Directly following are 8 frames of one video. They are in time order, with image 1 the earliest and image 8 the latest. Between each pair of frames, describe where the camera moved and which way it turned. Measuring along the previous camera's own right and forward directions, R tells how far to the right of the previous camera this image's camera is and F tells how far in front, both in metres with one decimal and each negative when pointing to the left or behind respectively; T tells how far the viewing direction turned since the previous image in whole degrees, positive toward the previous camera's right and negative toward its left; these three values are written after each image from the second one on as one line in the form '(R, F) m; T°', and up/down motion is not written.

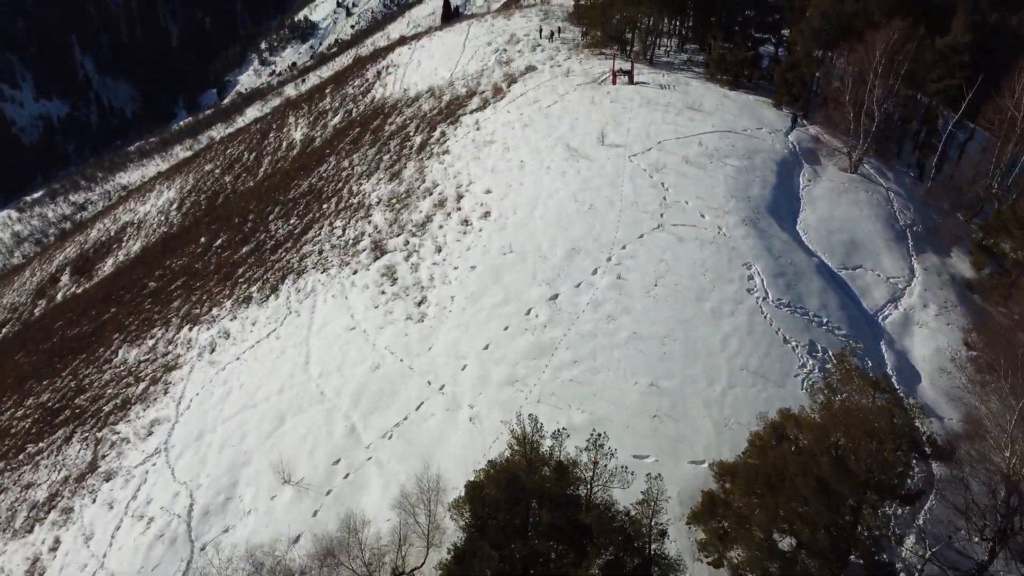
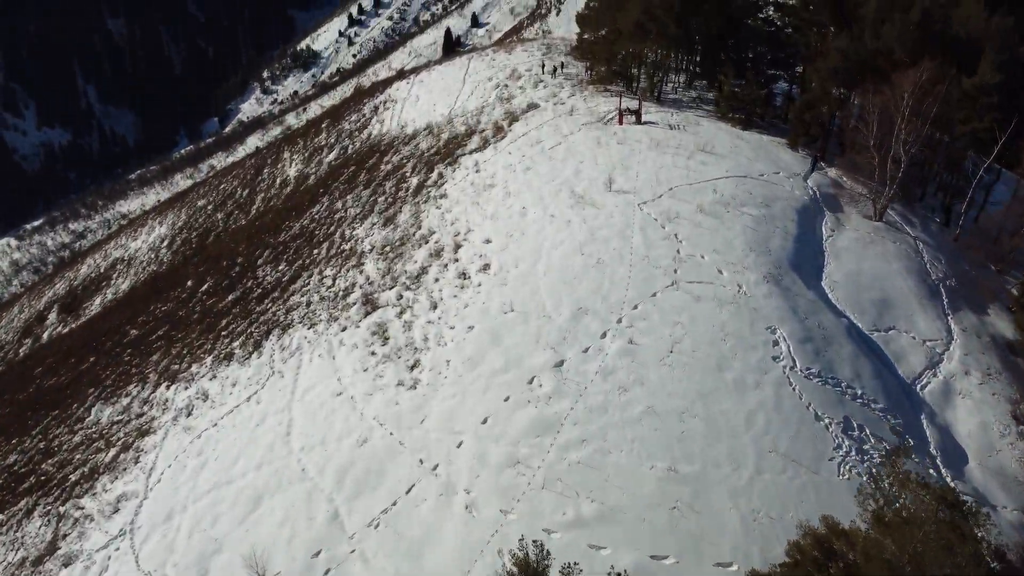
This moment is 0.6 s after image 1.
(0.0, +1.7) m; 0°
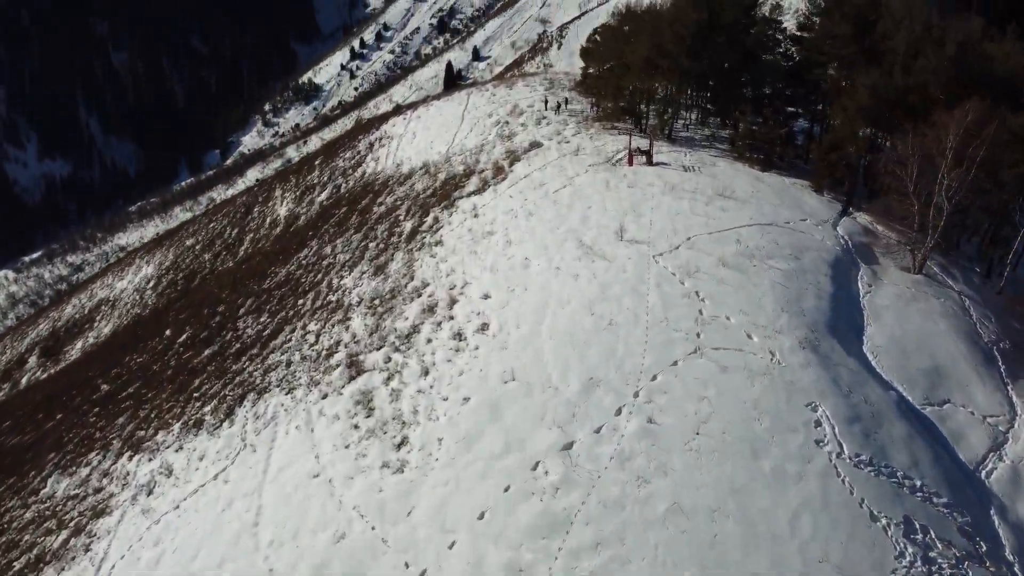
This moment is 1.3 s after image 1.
(0.0, +2.2) m; 0°
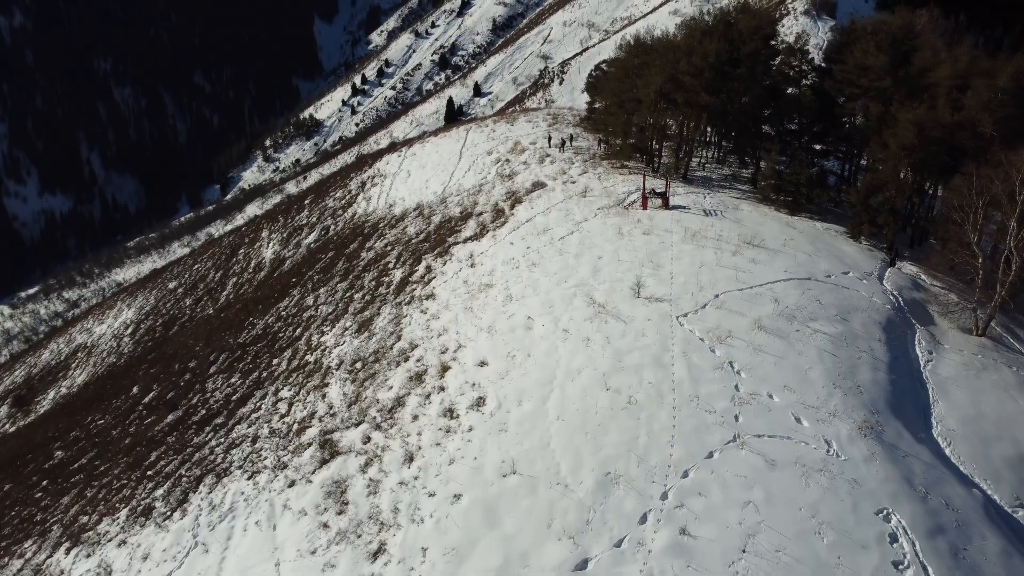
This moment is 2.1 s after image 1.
(0.0, +2.8) m; 0°
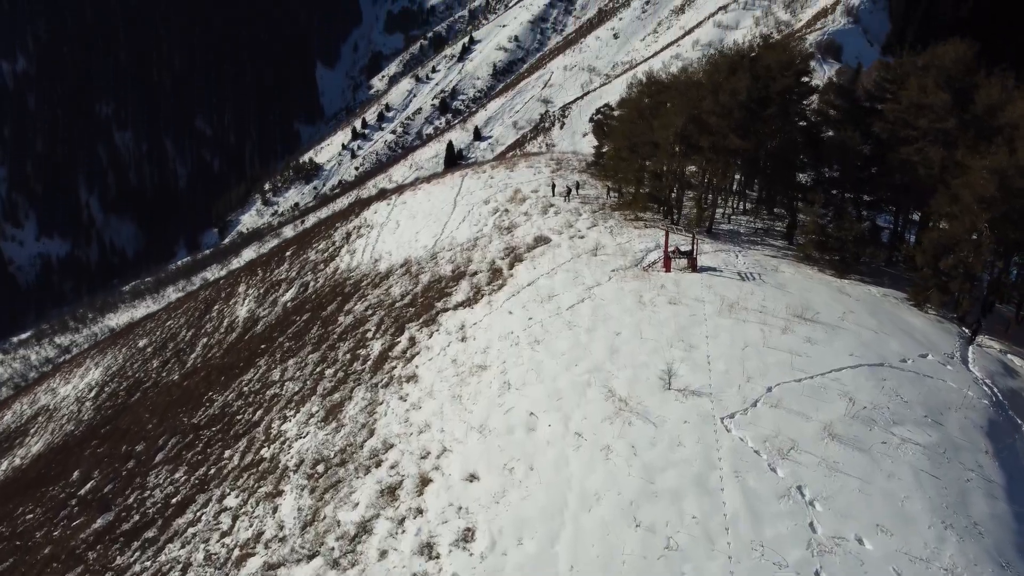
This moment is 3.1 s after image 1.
(0.0, +3.7) m; 0°
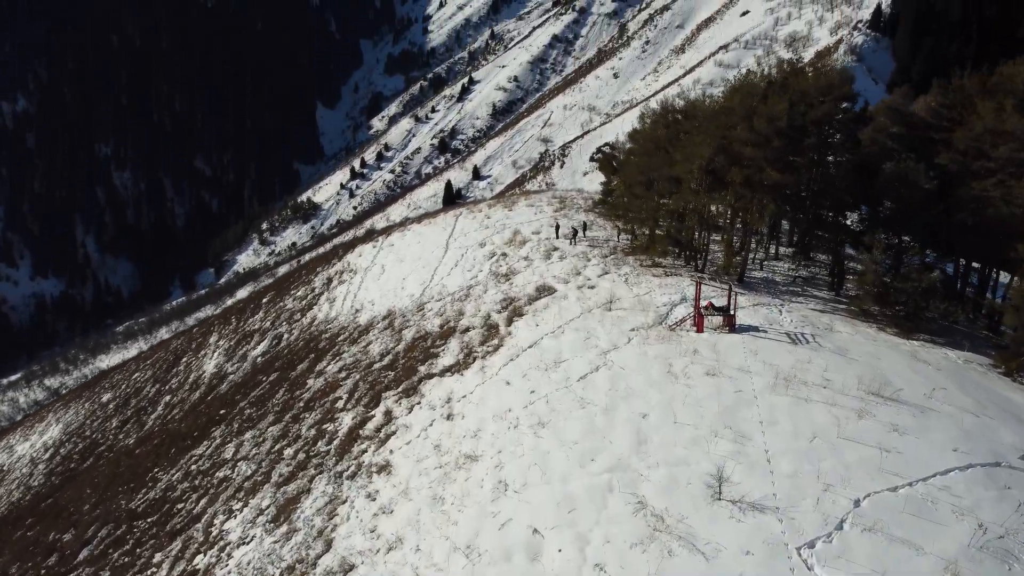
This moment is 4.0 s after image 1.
(0.0, +3.6) m; 0°
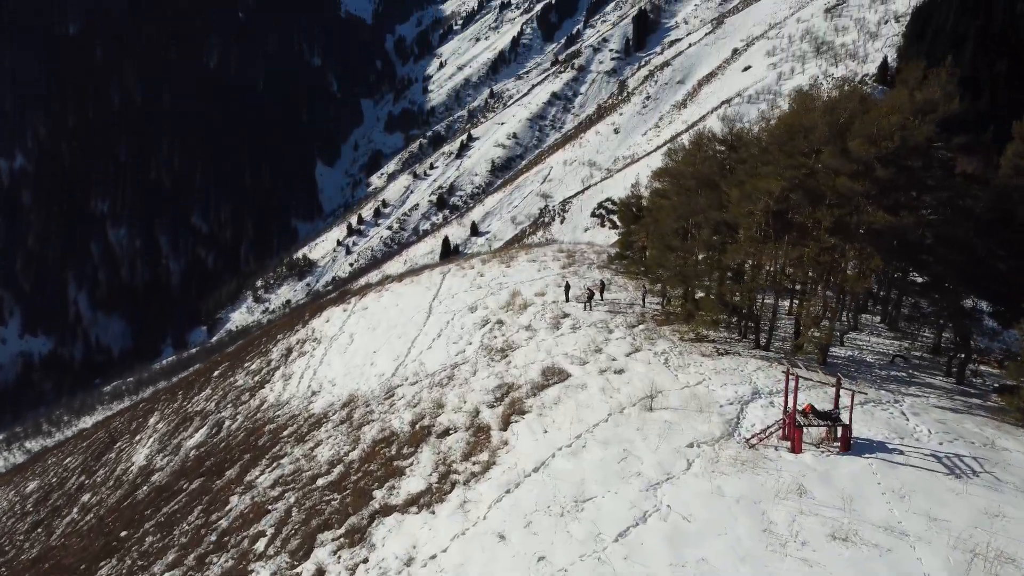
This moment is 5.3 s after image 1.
(0.0, +5.6) m; 0°
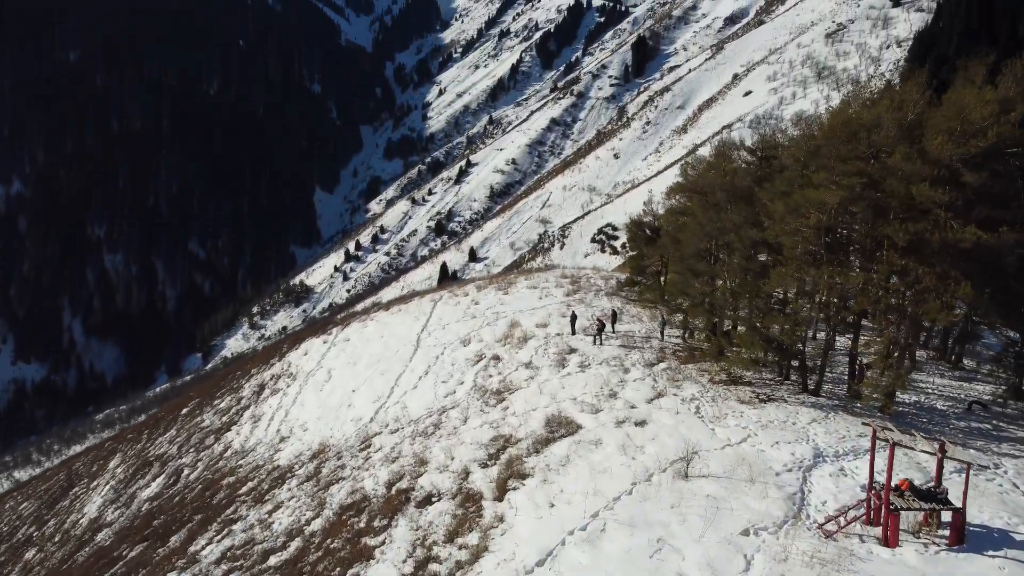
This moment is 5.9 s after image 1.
(0.0, +2.7) m; 0°
